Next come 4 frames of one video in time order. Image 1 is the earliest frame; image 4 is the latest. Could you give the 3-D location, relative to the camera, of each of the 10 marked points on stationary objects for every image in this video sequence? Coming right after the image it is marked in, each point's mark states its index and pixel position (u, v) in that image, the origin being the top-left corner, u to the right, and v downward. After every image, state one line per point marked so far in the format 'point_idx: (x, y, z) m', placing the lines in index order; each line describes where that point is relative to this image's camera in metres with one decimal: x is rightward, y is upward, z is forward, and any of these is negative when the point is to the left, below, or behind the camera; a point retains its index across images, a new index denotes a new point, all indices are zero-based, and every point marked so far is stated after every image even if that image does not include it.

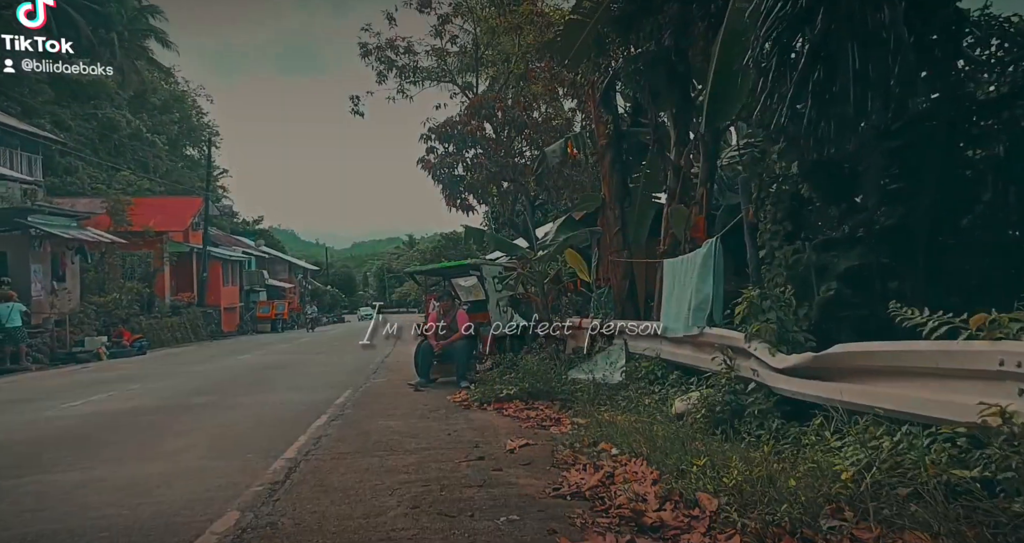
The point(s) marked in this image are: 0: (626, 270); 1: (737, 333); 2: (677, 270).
0: (+1.8, 0.0, +10.1) m
1: (+1.9, -0.5, +5.5) m
2: (+1.8, 0.0, +7.1) m
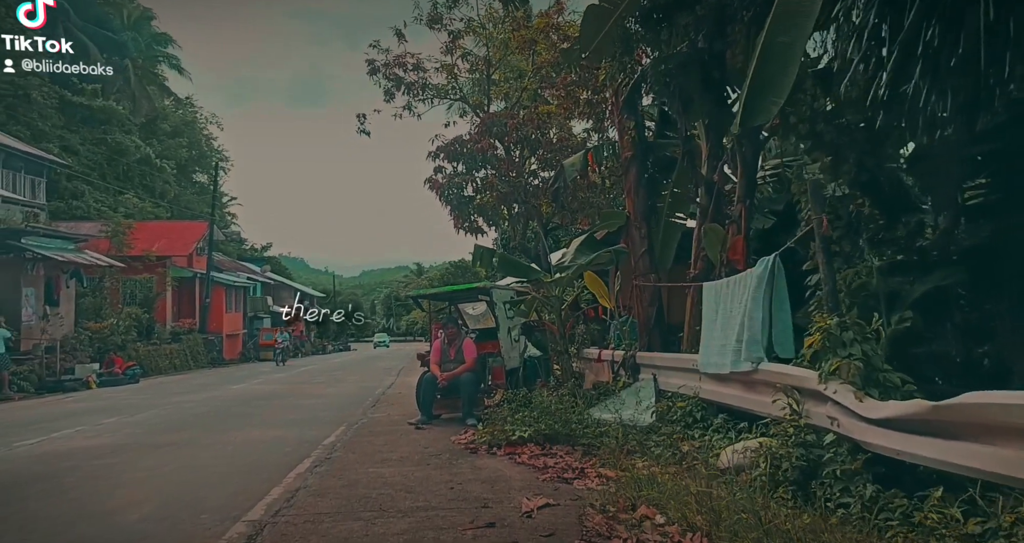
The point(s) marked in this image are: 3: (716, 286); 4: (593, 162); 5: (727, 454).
0: (+2.0, -0.3, +9.1) m
1: (+2.0, -0.7, +4.5) m
2: (+1.9, -0.2, +6.1) m
3: (+2.0, -0.1, +6.3) m
4: (+1.5, +2.1, +12.1) m
5: (+1.6, -1.4, +4.9) m
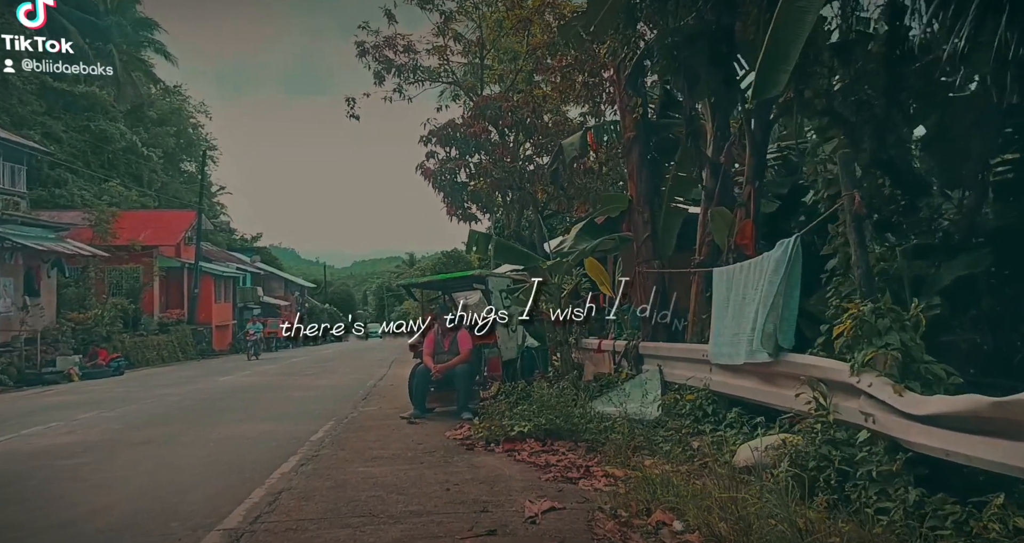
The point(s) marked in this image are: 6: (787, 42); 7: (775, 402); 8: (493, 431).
0: (+1.9, -0.2, +8.7) m
1: (+2.0, -0.6, +4.1) m
2: (+1.9, -0.1, +5.7) m
3: (+2.0, 0.0, +5.9) m
4: (+1.5, +2.3, +11.7) m
5: (+1.6, -1.3, +4.6) m
6: (+2.0, +1.6, +4.6) m
7: (+1.9, -1.0, +4.8) m
8: (-0.2, -1.6, +6.7) m
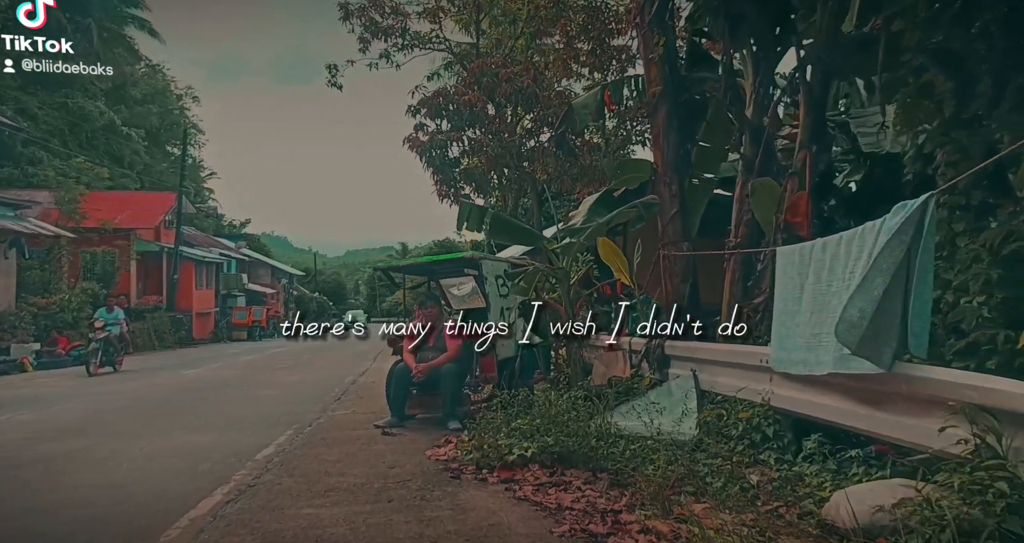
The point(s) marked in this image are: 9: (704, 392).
0: (+1.9, 0.0, +7.3) m
1: (+2.0, -0.5, +2.7) m
2: (+2.0, 0.0, +4.3) m
3: (+2.0, +0.1, +4.5) m
4: (+1.4, +2.5, +10.2) m
5: (+1.6, -1.1, +3.1) m
6: (+2.0, +1.7, +3.1) m
7: (+1.9, -0.8, +3.4) m
8: (-0.2, -1.5, +5.3) m
9: (+1.6, -1.0, +5.6) m
